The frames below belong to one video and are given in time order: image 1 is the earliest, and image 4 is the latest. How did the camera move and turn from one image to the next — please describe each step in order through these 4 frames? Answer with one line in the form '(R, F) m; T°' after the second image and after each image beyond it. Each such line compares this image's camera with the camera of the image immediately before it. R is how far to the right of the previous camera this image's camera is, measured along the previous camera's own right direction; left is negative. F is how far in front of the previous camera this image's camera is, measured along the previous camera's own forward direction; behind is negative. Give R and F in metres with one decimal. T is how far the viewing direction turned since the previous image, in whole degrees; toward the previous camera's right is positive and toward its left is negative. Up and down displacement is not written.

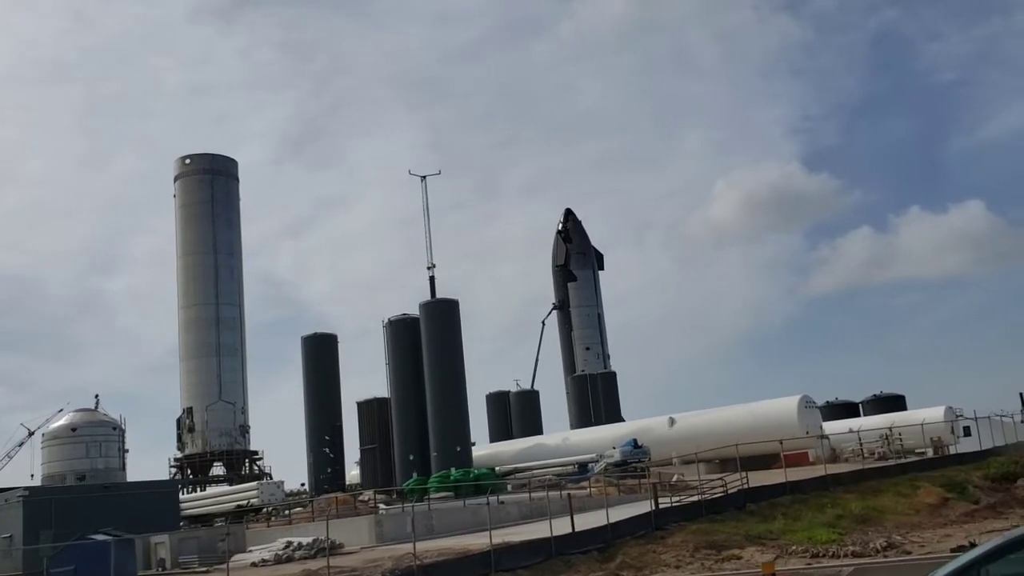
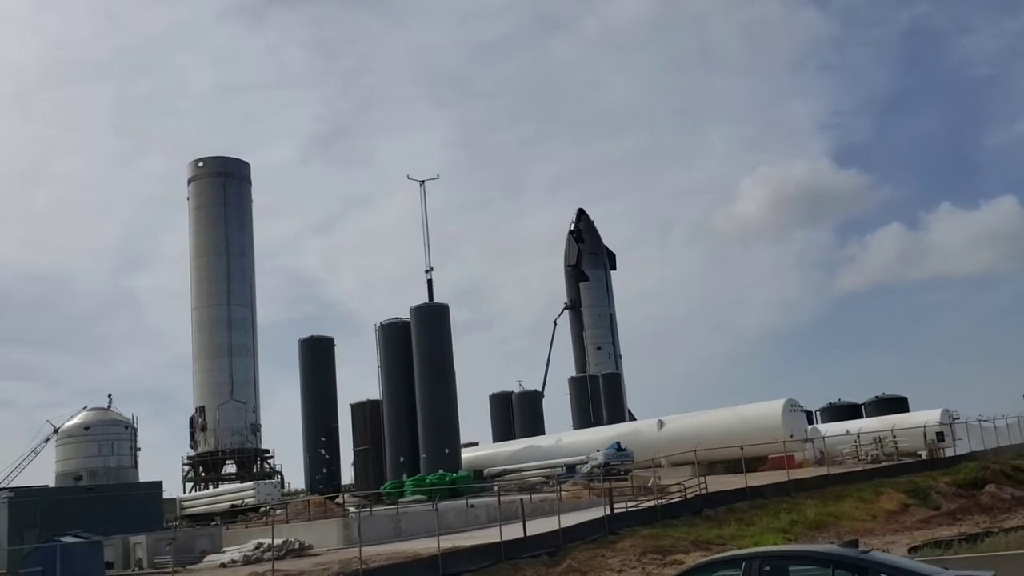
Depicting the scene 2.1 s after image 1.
(+6.1, -2.5) m; -2°
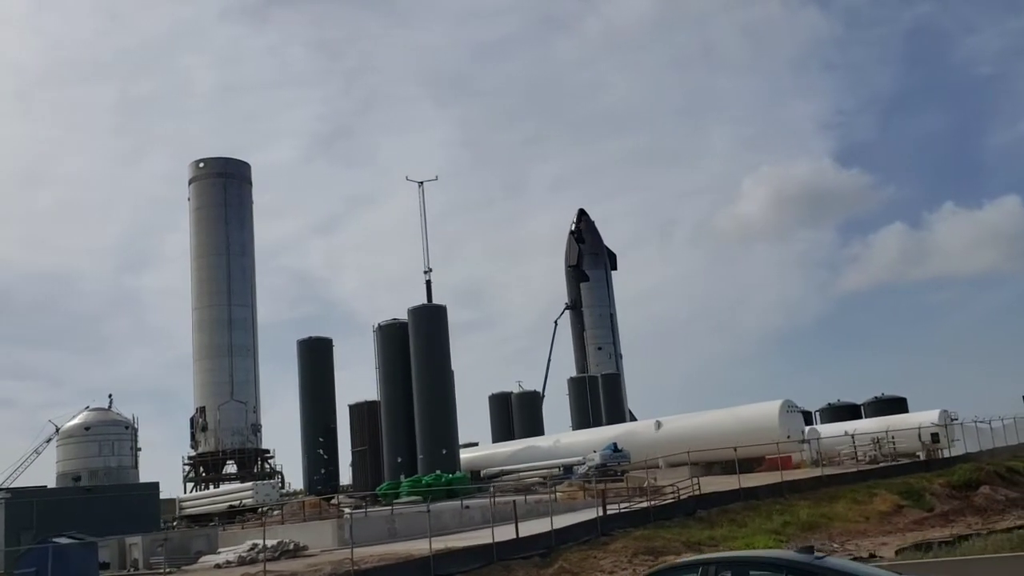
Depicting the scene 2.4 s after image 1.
(+0.9, -0.4) m; 0°
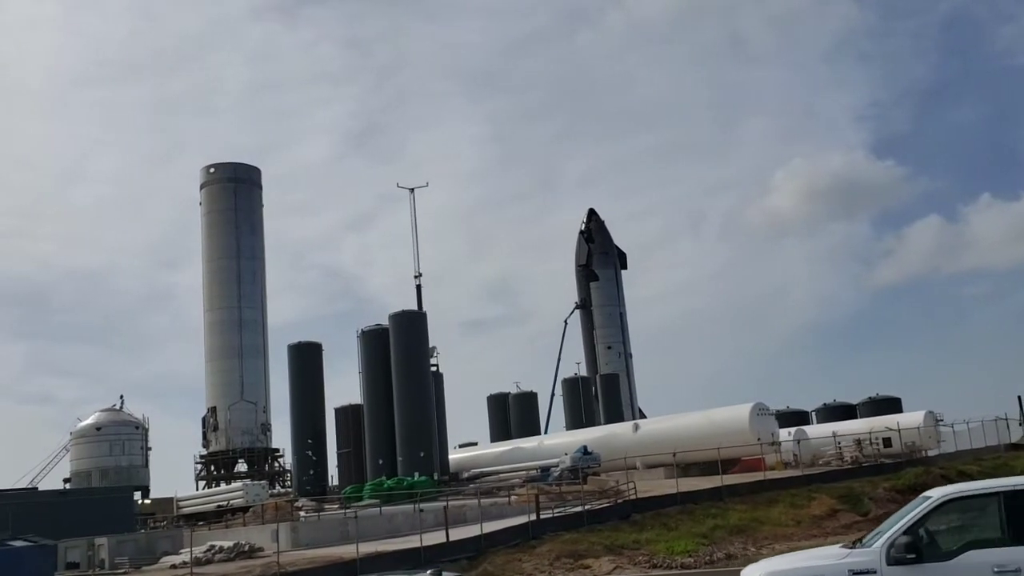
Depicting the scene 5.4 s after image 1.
(+8.9, -4.1) m; -2°
